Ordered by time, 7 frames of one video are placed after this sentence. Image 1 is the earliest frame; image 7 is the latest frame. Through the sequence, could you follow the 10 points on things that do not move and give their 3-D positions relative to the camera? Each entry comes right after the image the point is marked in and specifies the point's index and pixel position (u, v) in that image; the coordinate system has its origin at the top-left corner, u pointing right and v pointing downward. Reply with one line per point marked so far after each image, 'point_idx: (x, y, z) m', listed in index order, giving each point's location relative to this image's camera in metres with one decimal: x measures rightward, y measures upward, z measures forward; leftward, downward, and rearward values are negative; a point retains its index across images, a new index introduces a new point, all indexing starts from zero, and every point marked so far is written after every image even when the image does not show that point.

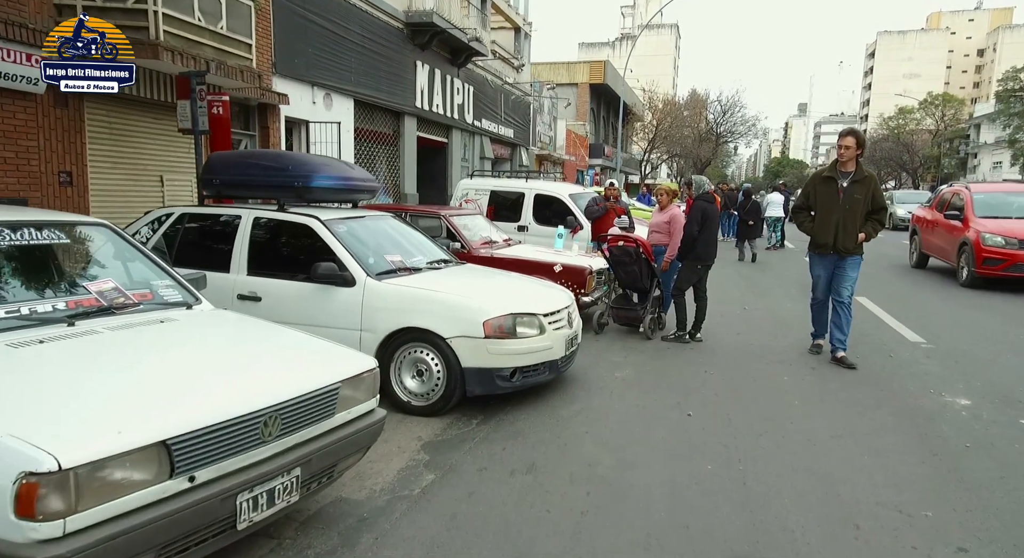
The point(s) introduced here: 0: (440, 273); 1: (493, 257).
0: (-0.6, 0.0, +5.5) m
1: (-0.3, +0.3, +8.2) m
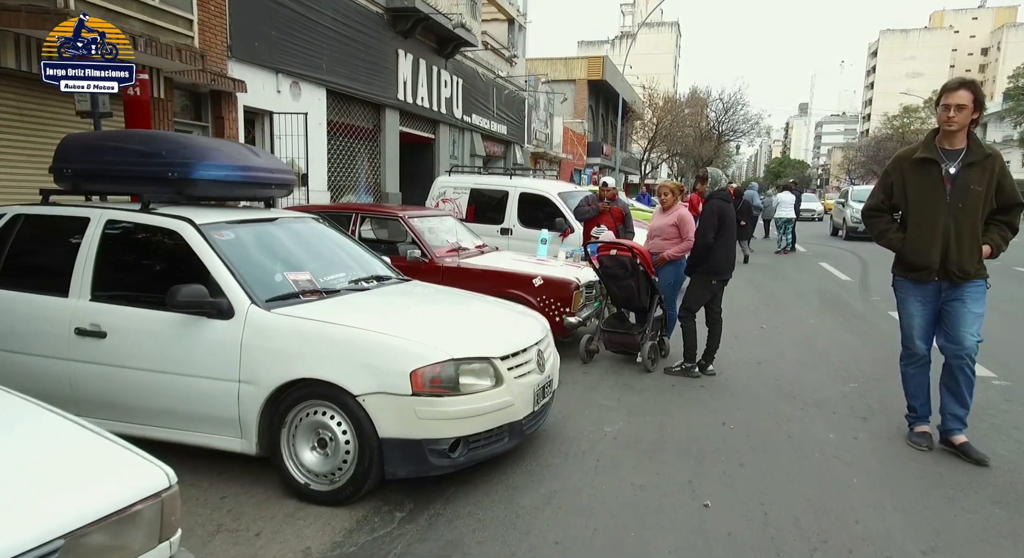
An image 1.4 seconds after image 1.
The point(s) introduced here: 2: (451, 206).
0: (-0.9, -0.1, +4.0) m
1: (-0.6, +0.1, +6.8) m
2: (-1.1, +1.3, +11.7) m
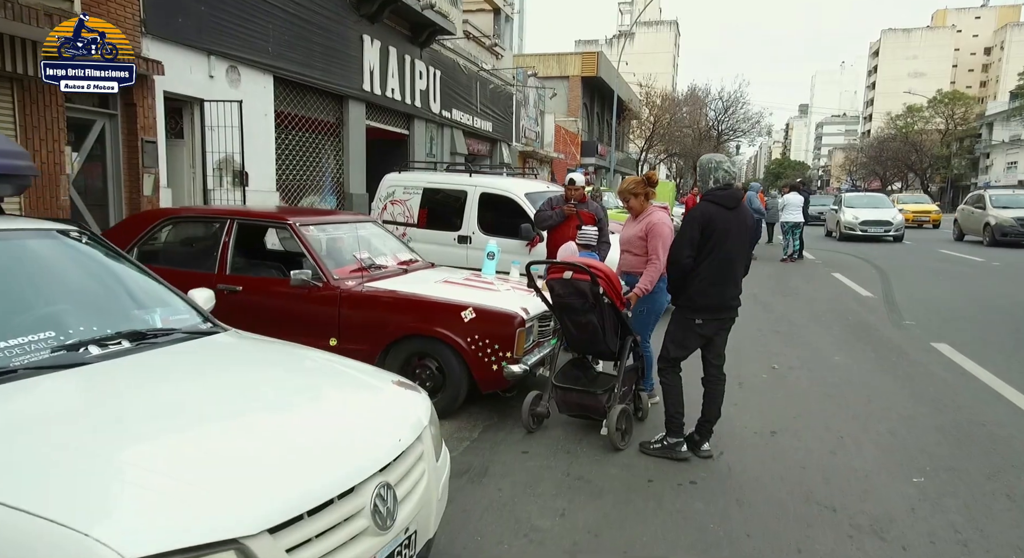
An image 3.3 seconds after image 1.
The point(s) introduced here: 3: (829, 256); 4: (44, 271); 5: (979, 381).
0: (-1.5, -0.3, +2.2) m
1: (-1.1, -0.1, +5.0) m
2: (-1.7, +1.1, +9.9) m
3: (+7.9, +0.6, +16.3) m
4: (-1.9, 0.0, +2.7) m
5: (+4.2, -0.9, +5.8) m
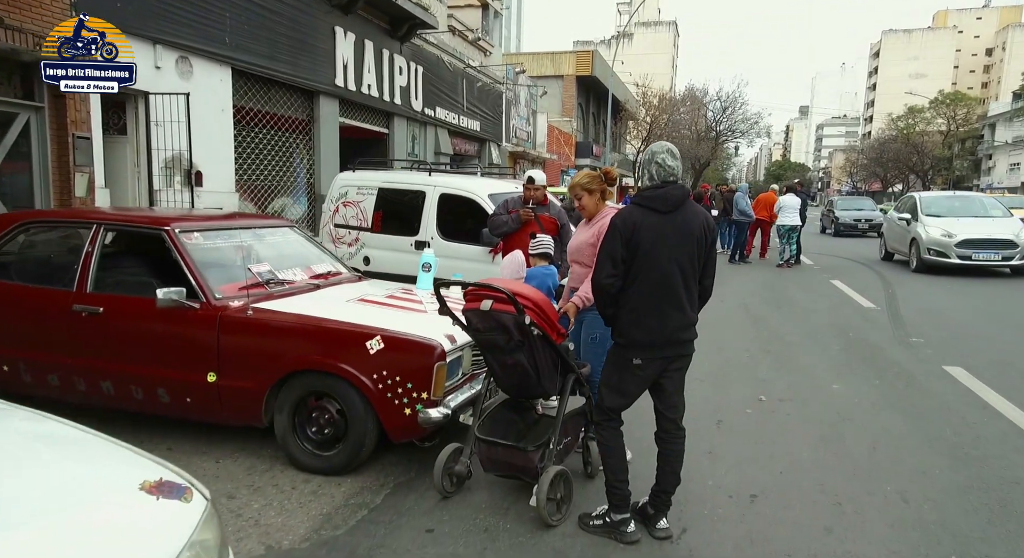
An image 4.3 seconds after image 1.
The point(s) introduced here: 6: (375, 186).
0: (-1.9, -0.5, +1.3) m
1: (-1.6, -0.2, +4.0) m
2: (-2.2, +0.9, +9.0) m
3: (+7.4, +0.4, +15.4) m
4: (-2.4, -0.1, +1.8) m
5: (+3.7, -1.0, +4.9) m
6: (-1.8, +1.3, +8.9) m
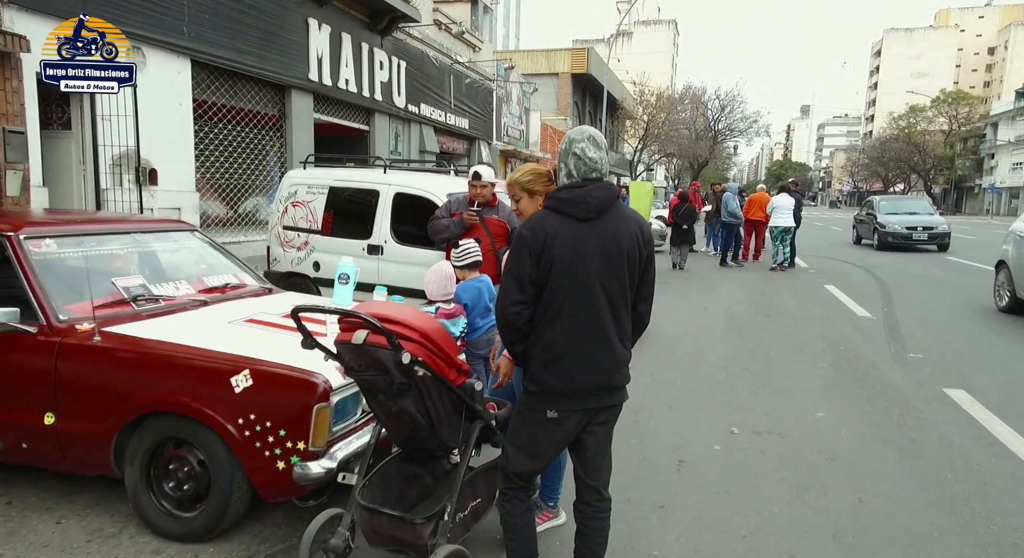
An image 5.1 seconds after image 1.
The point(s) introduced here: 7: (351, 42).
0: (-2.4, -0.6, +0.5) m
1: (-2.1, -0.3, +3.3) m
2: (-2.6, +0.8, +8.2) m
3: (+7.0, +0.3, +14.6) m
4: (-2.9, -0.2, +1.0) m
5: (+3.2, -1.1, +4.2) m
6: (-2.3, +1.2, +8.1) m
7: (-4.2, +6.2, +17.0) m
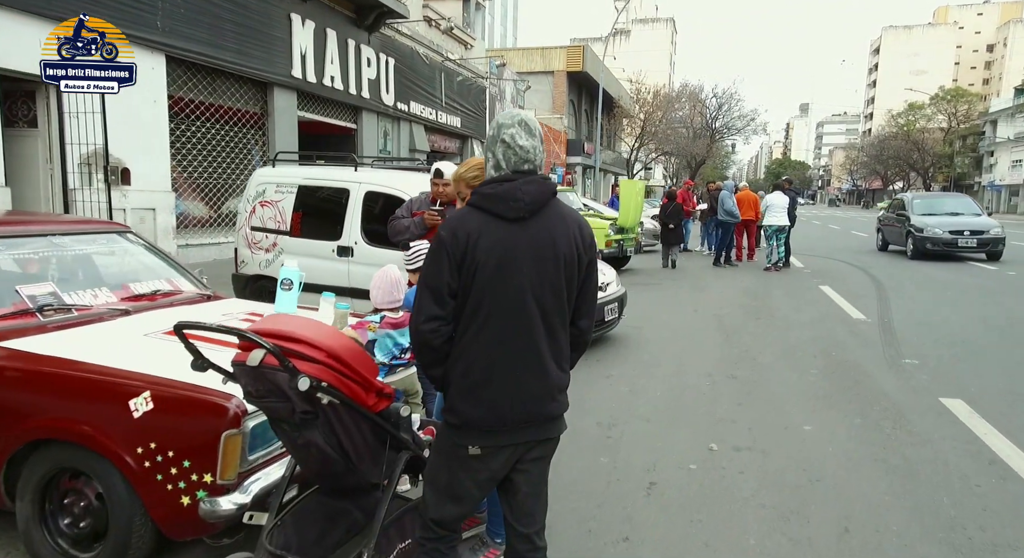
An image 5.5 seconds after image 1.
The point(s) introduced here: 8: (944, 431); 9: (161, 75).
0: (-2.7, -0.6, +0.2) m
1: (-2.3, -0.4, +2.9) m
2: (-2.9, +0.8, +7.8) m
3: (+6.7, +0.3, +14.3) m
4: (-3.1, -0.2, +0.7) m
5: (+3.0, -1.2, +3.8) m
6: (-2.6, +1.1, +7.8) m
7: (-4.5, +6.1, +16.7) m
8: (+3.0, -1.1, +4.6) m
9: (-6.2, +3.6, +11.6) m
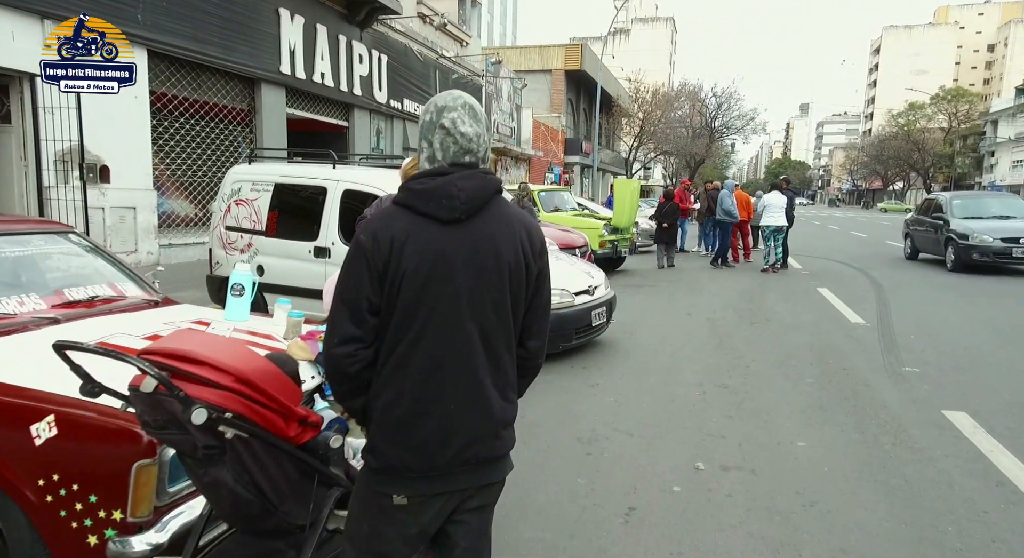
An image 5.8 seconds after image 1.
0: (-2.8, -0.6, -0.2) m
1: (-2.5, -0.4, +2.6) m
2: (-3.0, +0.8, +7.5) m
3: (+6.5, +0.3, +13.9) m
4: (-3.3, -0.3, +0.3) m
5: (+2.8, -1.2, +3.5) m
6: (-2.7, +1.1, +7.4) m
7: (-4.6, +6.1, +16.3) m
8: (+2.9, -1.1, +4.2) m
9: (-6.4, +3.6, +11.2) m
